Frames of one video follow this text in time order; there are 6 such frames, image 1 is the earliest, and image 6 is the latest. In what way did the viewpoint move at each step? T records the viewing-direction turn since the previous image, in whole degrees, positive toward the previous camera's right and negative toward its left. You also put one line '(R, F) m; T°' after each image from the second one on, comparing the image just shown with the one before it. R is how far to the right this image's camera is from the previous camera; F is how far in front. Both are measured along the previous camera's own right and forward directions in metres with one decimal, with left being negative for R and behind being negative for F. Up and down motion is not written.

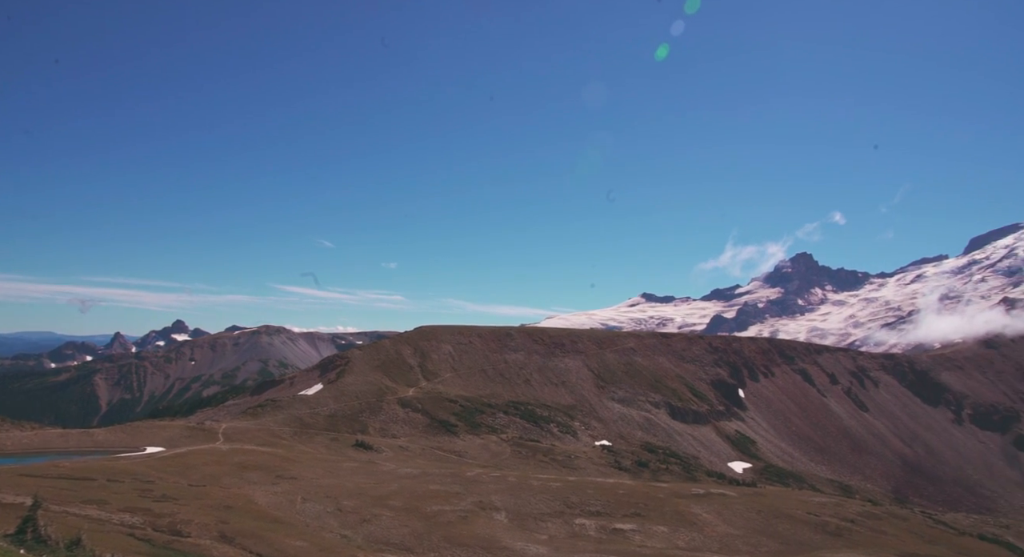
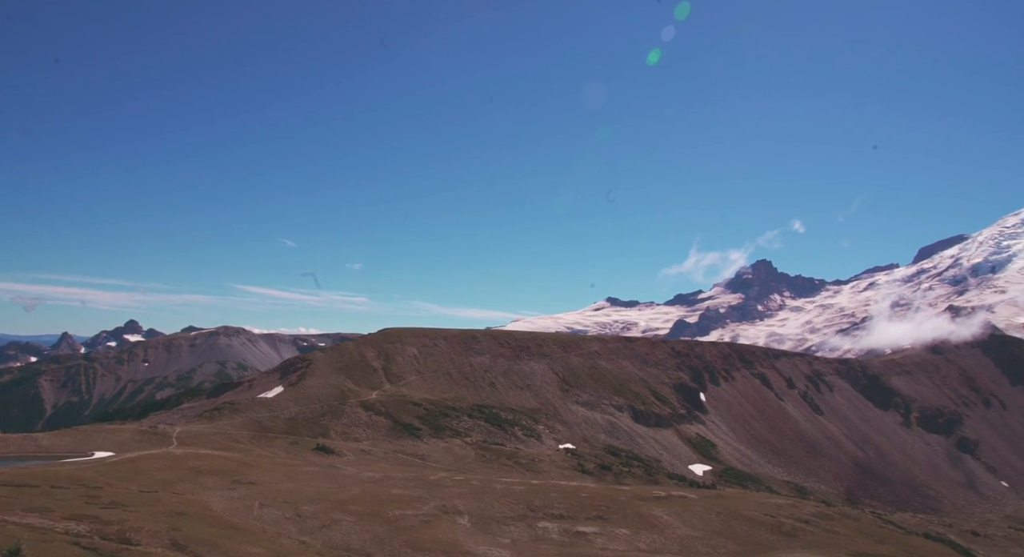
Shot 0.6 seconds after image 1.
(+0.1, +0.9) m; +2°
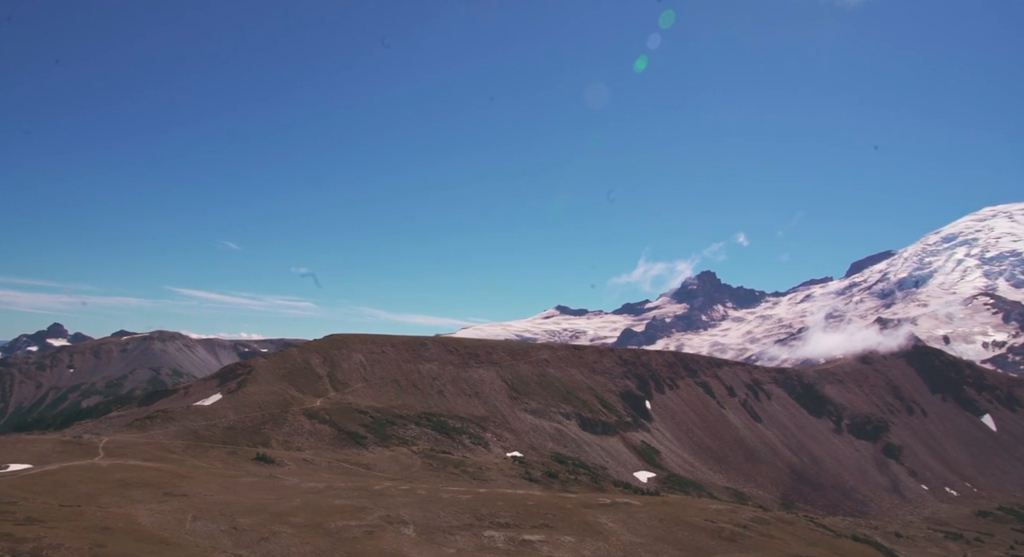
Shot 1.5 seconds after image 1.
(+0.1, +1.6) m; +3°
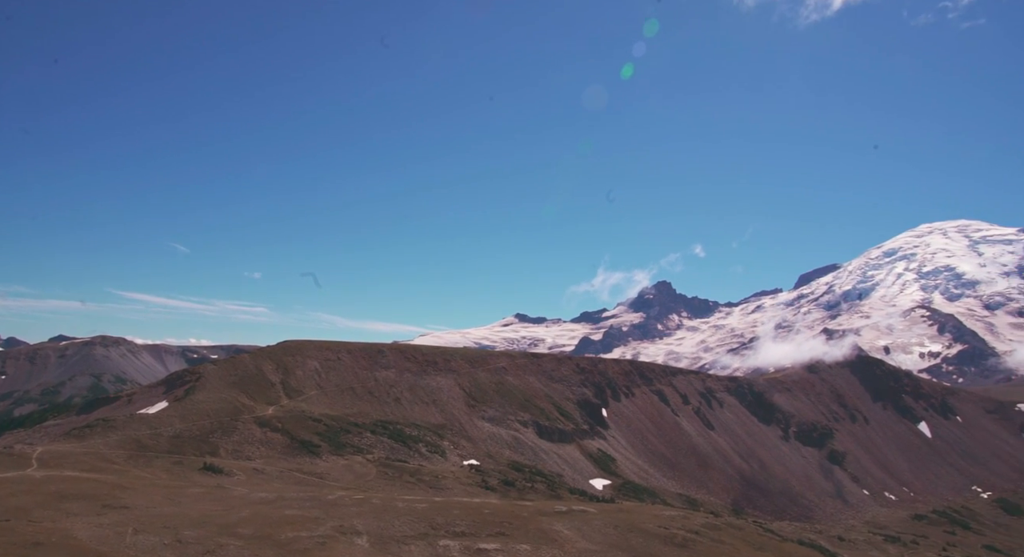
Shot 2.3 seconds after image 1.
(+0.1, +1.3) m; +3°
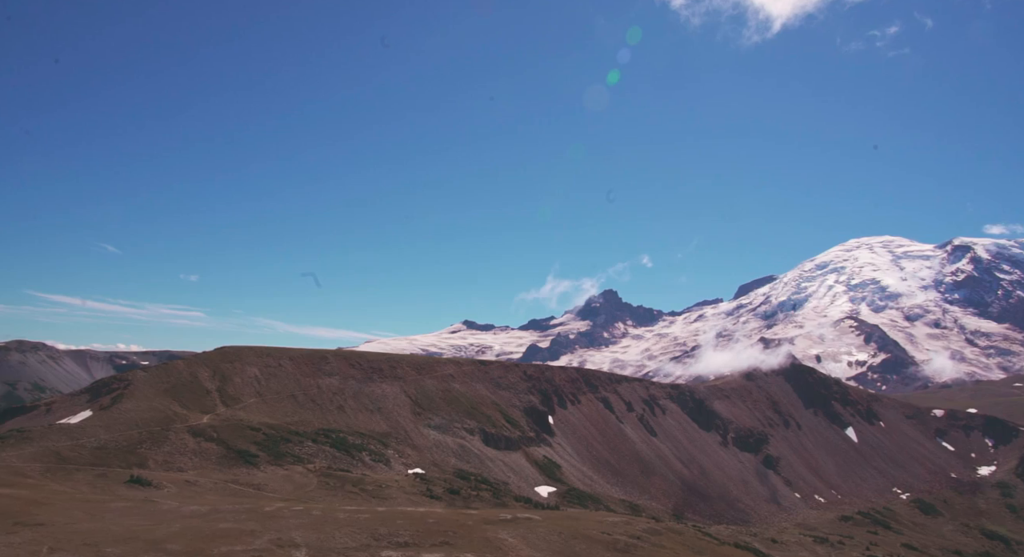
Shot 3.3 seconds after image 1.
(+0.1, +2.4) m; +3°
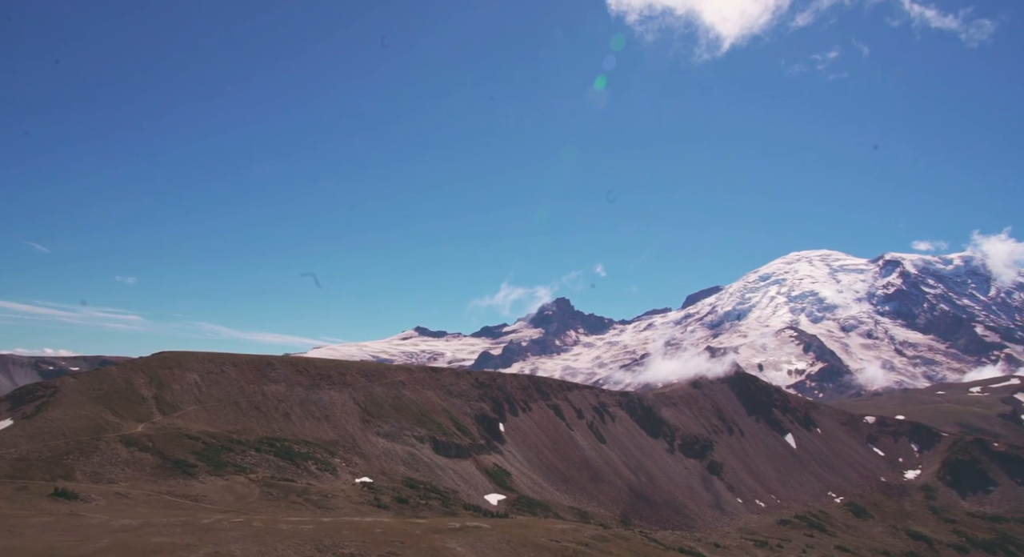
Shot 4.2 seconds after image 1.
(+0.4, +1.8) m; +3°
